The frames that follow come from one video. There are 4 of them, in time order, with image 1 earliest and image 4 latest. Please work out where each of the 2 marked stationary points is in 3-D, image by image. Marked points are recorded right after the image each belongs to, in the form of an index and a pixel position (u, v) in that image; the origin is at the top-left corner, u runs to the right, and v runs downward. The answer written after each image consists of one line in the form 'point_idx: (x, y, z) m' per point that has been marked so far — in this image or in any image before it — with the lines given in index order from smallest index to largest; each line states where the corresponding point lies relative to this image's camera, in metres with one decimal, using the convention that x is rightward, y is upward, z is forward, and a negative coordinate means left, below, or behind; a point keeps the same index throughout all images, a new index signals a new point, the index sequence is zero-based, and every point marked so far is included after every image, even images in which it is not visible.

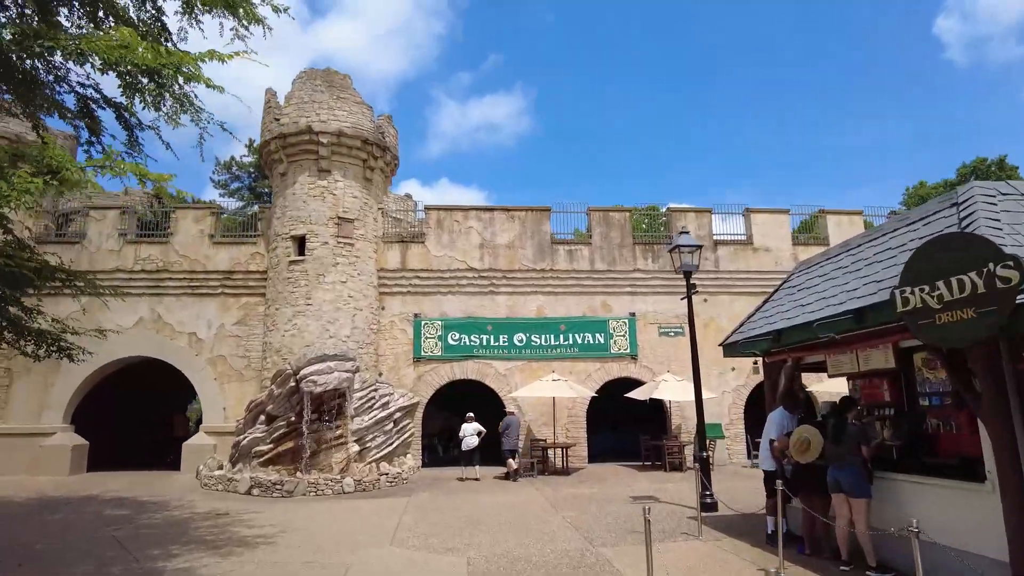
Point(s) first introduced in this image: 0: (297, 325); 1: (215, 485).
0: (-4.3, -0.7, +13.4) m
1: (-5.1, -3.4, +11.5) m
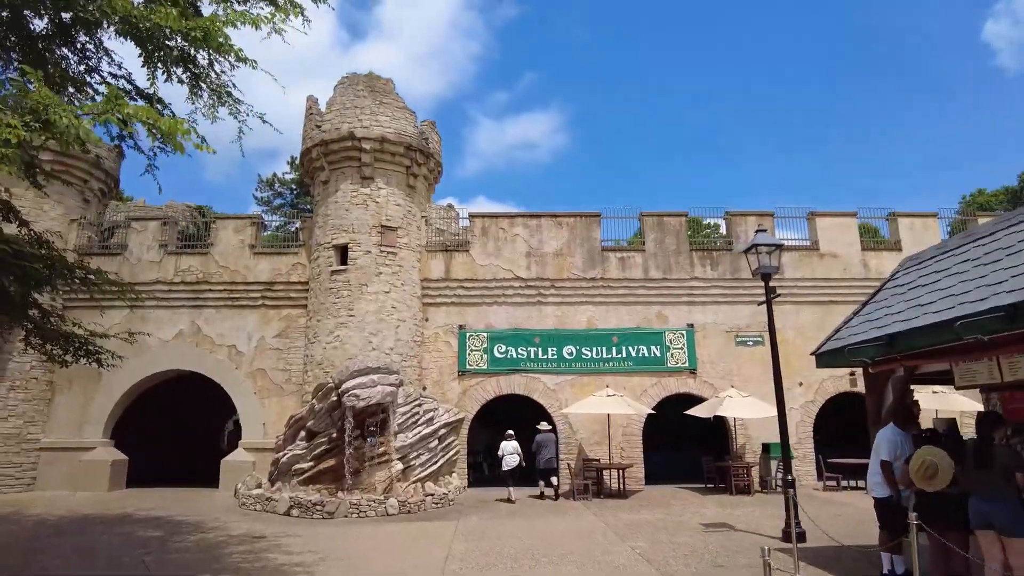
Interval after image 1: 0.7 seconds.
0: (-3.3, -0.9, +12.8) m
1: (-4.3, -3.6, +11.0) m
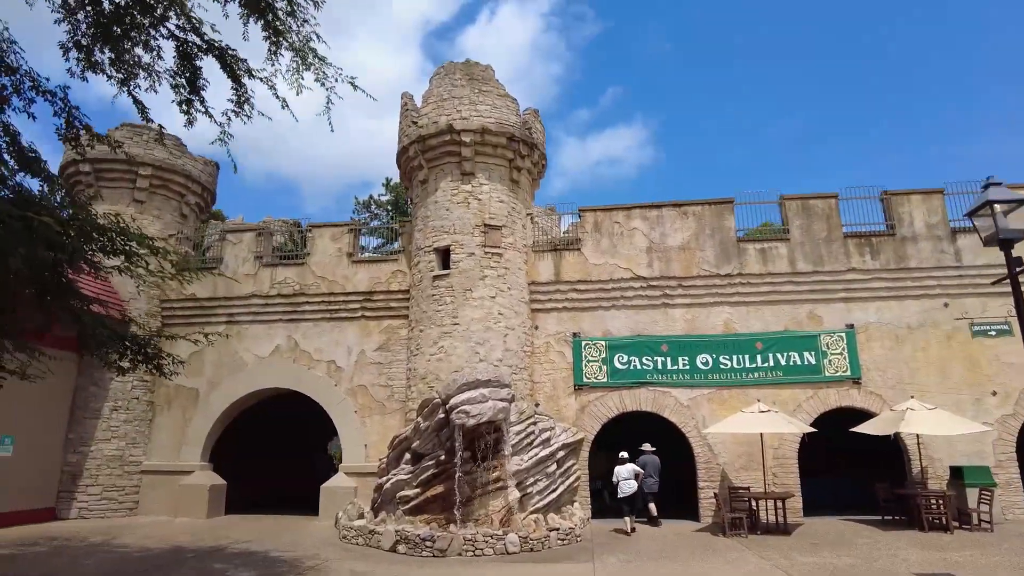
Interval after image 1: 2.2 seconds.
0: (-1.2, -1.0, +11.6) m
1: (-2.3, -3.7, +9.8) m
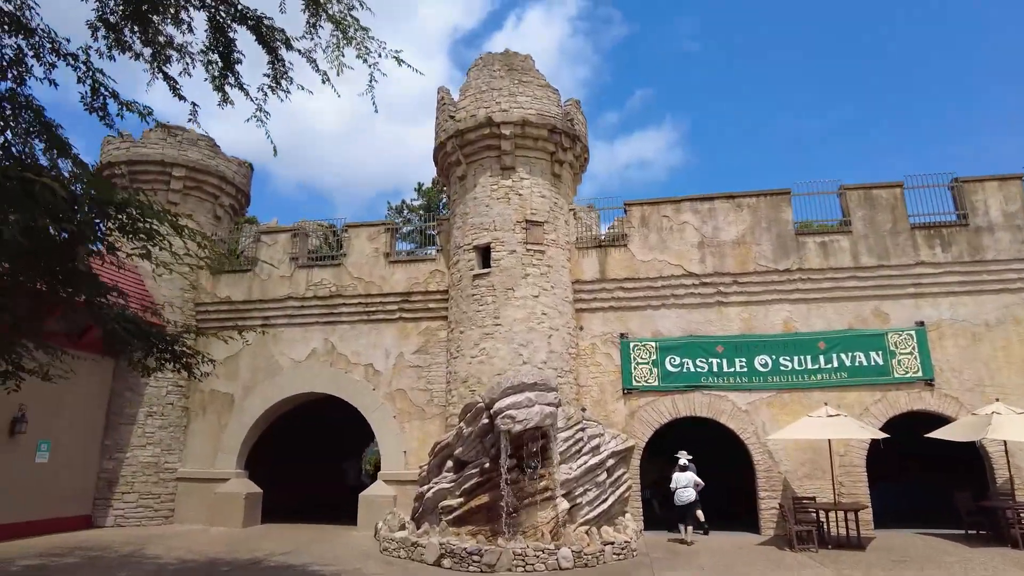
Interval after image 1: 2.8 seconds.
0: (-0.5, -1.0, +11.1) m
1: (-1.6, -3.6, +9.3) m
